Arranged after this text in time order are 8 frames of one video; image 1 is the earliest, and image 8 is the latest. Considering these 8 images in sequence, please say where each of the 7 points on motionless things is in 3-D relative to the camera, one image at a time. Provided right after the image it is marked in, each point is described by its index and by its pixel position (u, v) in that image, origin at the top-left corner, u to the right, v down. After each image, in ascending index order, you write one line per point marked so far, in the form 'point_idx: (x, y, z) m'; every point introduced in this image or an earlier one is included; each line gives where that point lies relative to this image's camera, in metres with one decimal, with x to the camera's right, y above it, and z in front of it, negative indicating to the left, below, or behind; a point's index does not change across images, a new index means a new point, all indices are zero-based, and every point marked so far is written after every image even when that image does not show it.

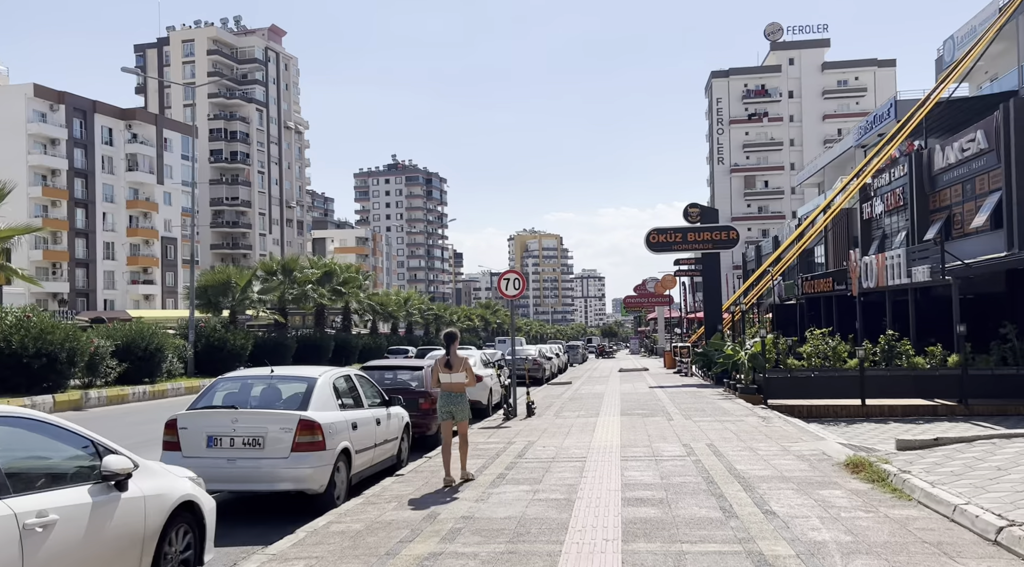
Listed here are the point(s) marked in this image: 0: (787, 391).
0: (+6.5, -2.5, +17.7) m
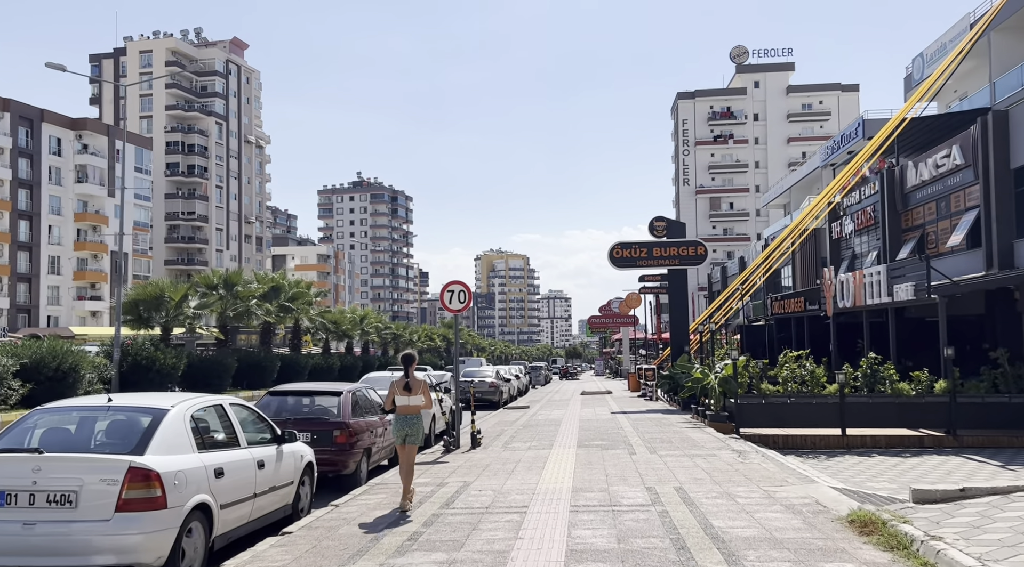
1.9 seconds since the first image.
0: (+5.4, -2.9, +16.1) m
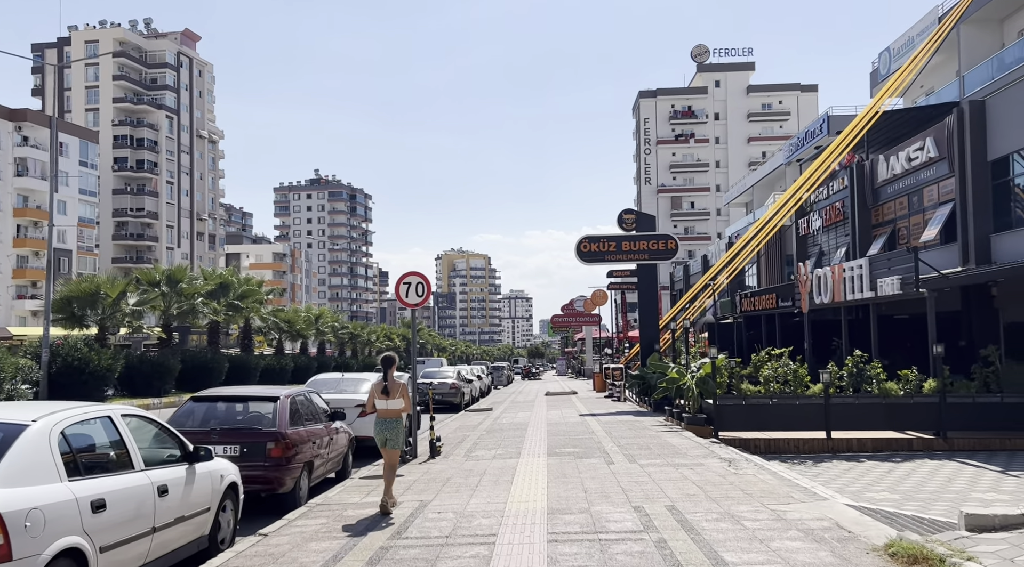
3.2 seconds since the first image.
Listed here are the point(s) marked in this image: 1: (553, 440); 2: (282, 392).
0: (+4.6, -2.8, +15.1) m
1: (+0.8, -2.9, +13.9) m
2: (-3.0, -1.4, +9.5) m
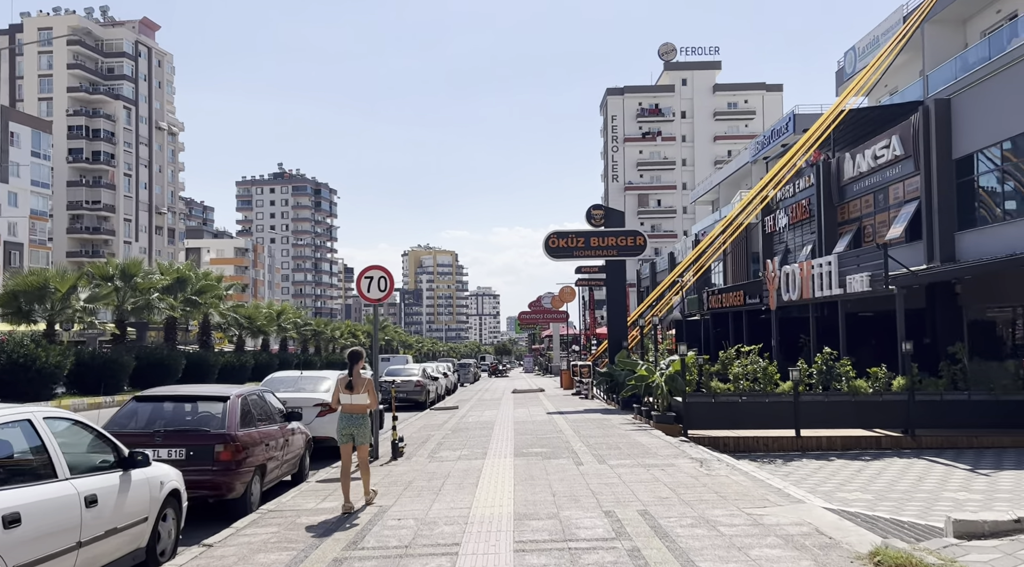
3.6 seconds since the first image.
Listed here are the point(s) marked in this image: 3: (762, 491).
0: (+3.9, -2.7, +14.8) m
1: (+0.1, -2.8, +13.5) m
2: (-3.4, -1.3, +9.0) m
3: (+2.7, -2.3, +8.1) m
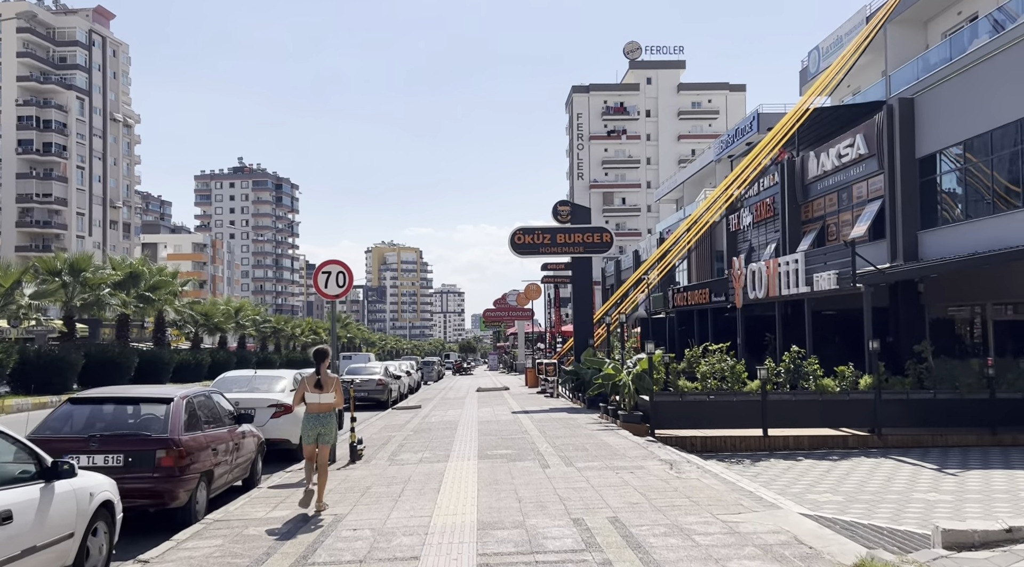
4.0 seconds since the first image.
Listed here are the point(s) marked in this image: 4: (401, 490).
0: (+3.2, -2.6, +14.6) m
1: (-0.5, -2.8, +13.1) m
2: (-3.8, -1.2, +8.4) m
3: (+2.3, -2.2, +7.8) m
4: (-1.3, -2.4, +8.6) m
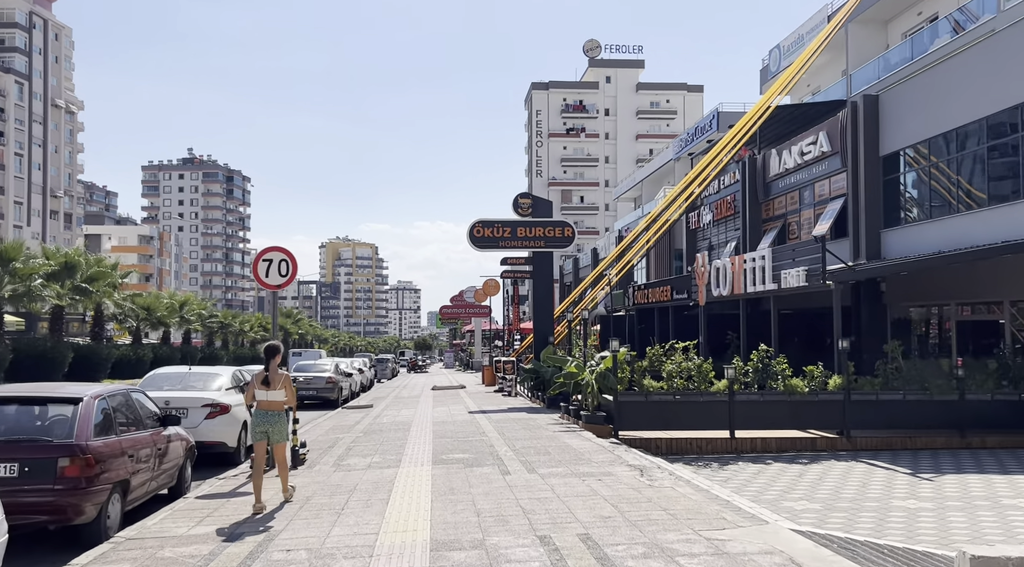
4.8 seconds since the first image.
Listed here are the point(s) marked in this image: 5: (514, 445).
0: (+2.4, -2.5, +14.0) m
1: (-1.2, -2.6, +12.3) m
2: (-4.2, -1.1, +7.4) m
3: (+1.9, -2.1, +7.1) m
4: (-1.7, -2.3, +7.8) m
5: (0.0, -2.5, +11.5) m
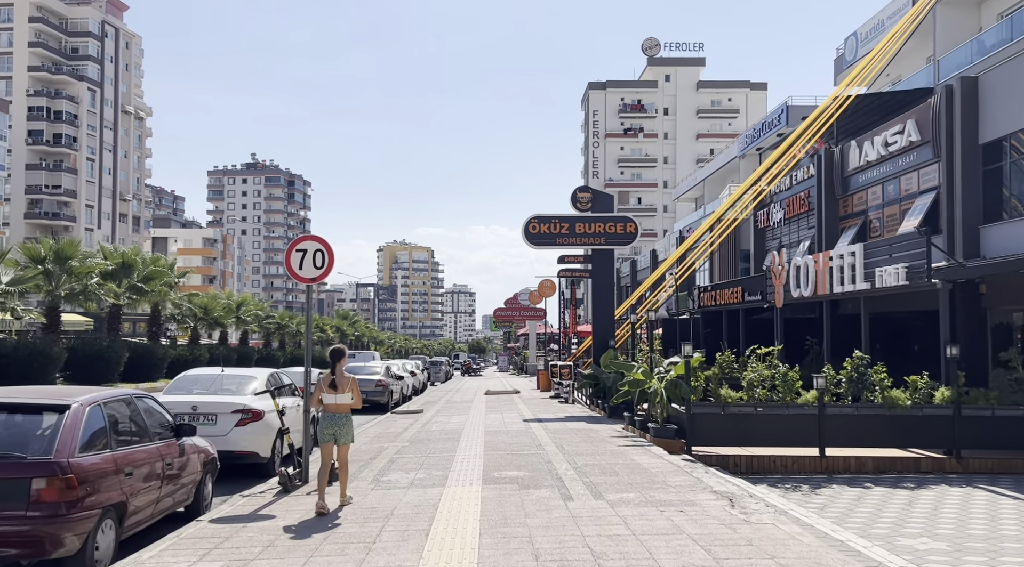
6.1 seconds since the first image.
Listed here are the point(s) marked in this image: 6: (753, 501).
0: (+3.4, -2.5, +12.5) m
1: (-0.3, -2.6, +11.0) m
2: (-3.6, -1.0, +6.4) m
3: (+2.4, -2.1, +5.7) m
4: (-1.2, -2.2, +6.6) m
5: (+0.9, -2.4, +10.2) m
6: (+2.4, -2.2, +7.6) m
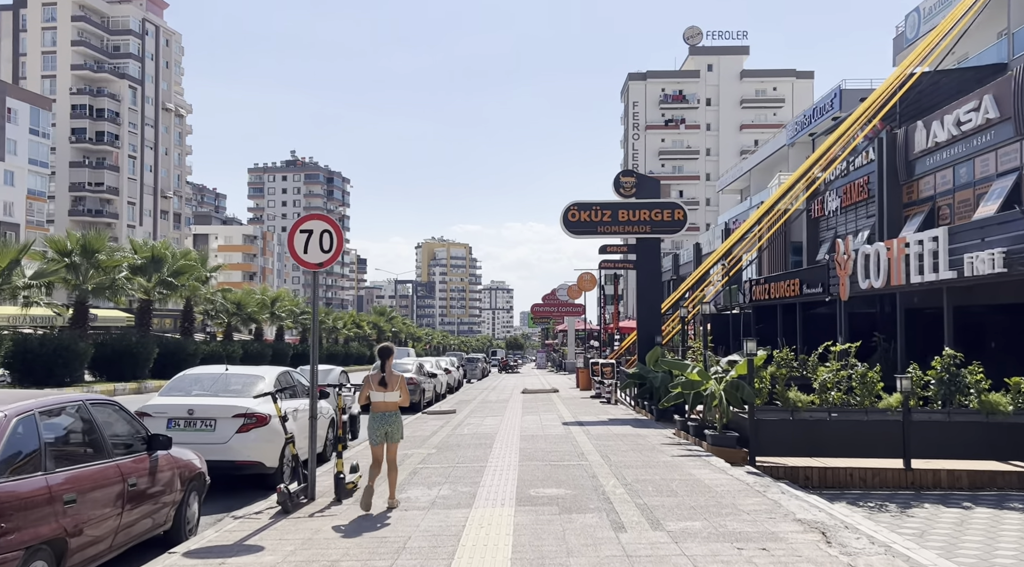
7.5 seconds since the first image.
0: (+4.0, -2.3, +10.9) m
1: (+0.2, -2.4, +9.7) m
2: (-3.4, -0.8, +5.2) m
3: (+2.7, -1.9, +4.2) m
4: (-0.9, -2.0, +5.3) m
5: (+1.3, -2.3, +8.8) m
6: (+2.8, -2.0, +6.1) m
